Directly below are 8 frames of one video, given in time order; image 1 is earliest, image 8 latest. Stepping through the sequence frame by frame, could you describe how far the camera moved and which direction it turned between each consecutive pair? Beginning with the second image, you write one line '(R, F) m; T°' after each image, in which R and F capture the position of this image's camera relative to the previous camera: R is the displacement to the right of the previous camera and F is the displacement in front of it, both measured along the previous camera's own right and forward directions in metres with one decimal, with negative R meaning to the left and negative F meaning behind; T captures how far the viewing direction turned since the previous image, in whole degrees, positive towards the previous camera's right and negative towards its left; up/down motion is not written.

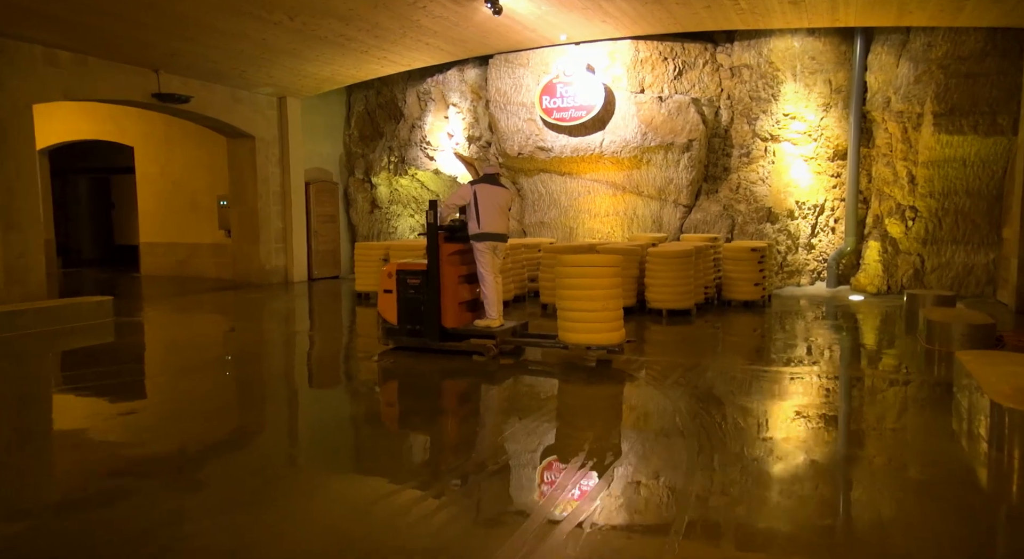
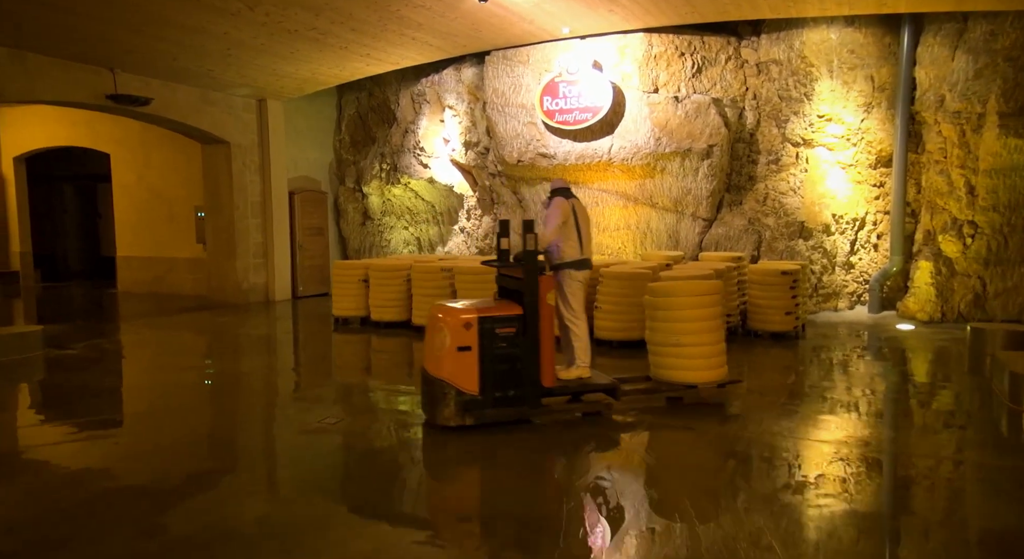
(+0.3, +1.1) m; -2°
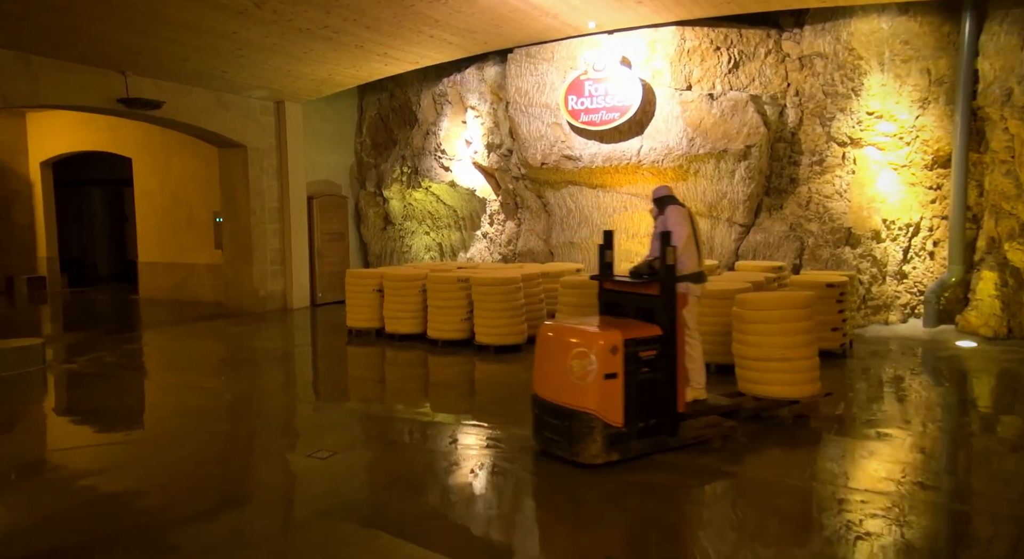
(+0.1, +0.5) m; -3°
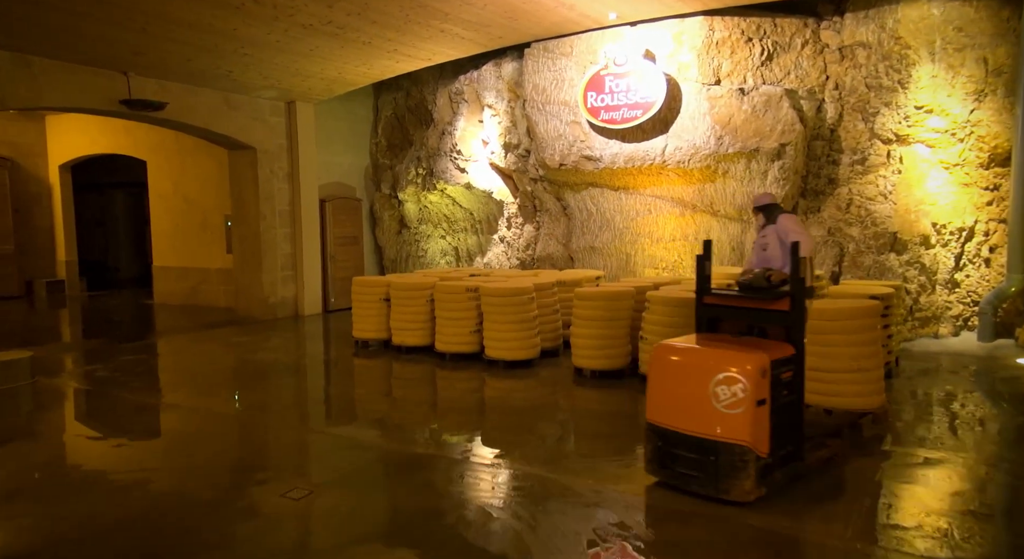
(+0.2, +0.5) m; -3°
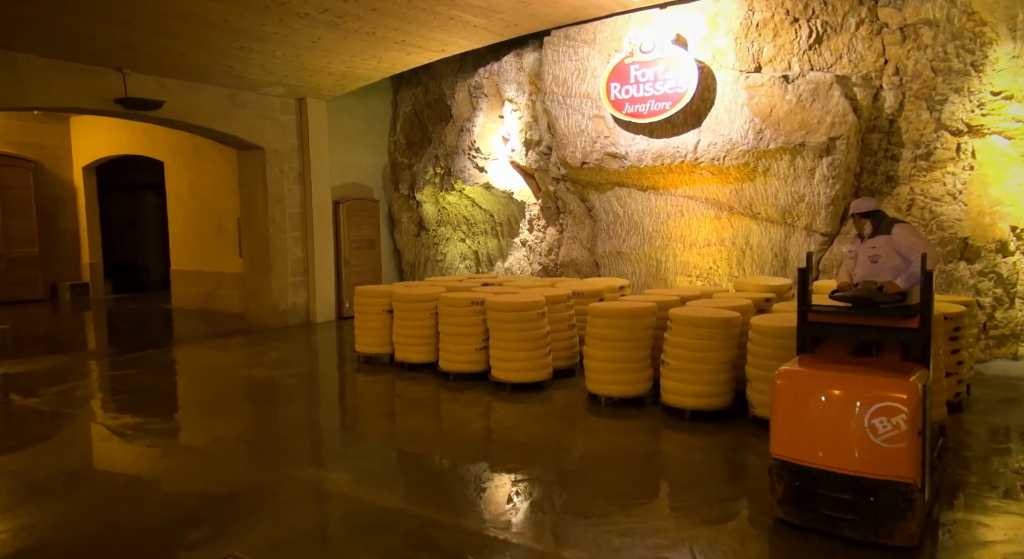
(+0.3, +0.7) m; -4°
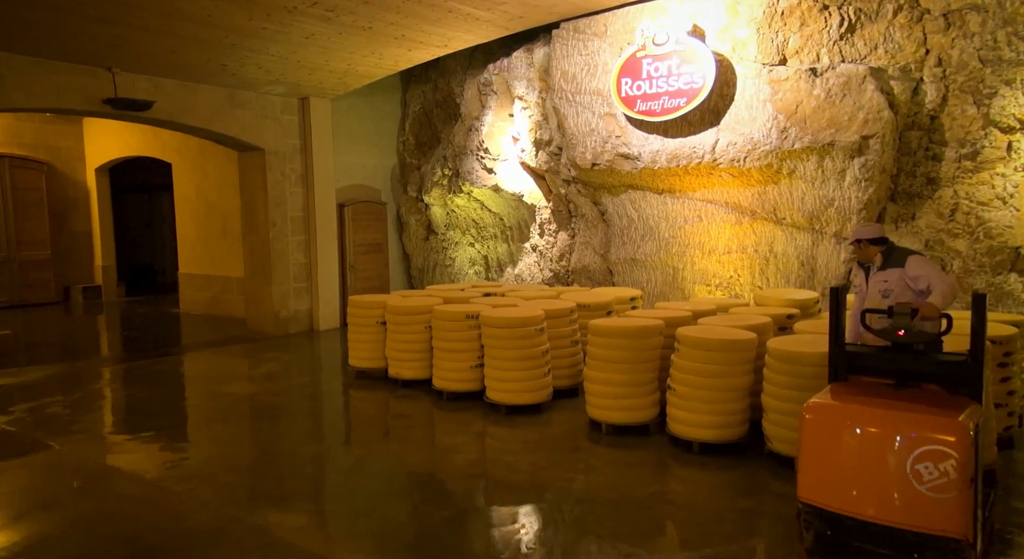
(+0.3, +0.5) m; -3°
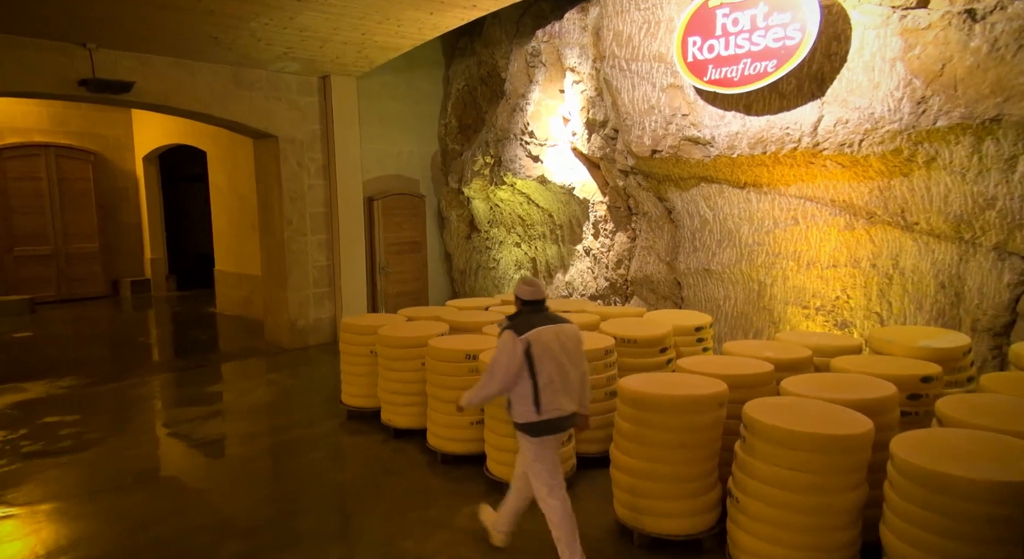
(+0.5, +1.5) m; -8°
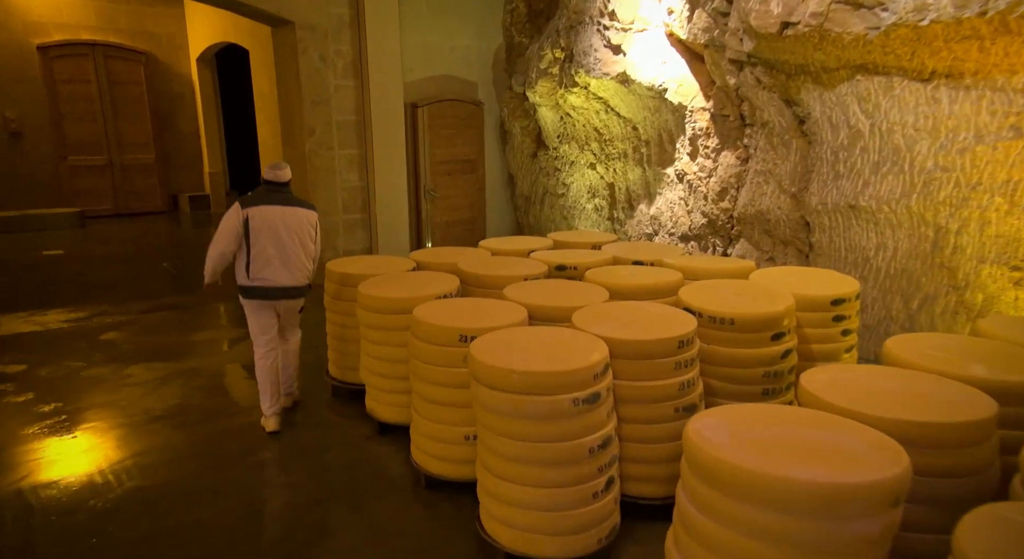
(+0.3, +1.6) m; -9°
